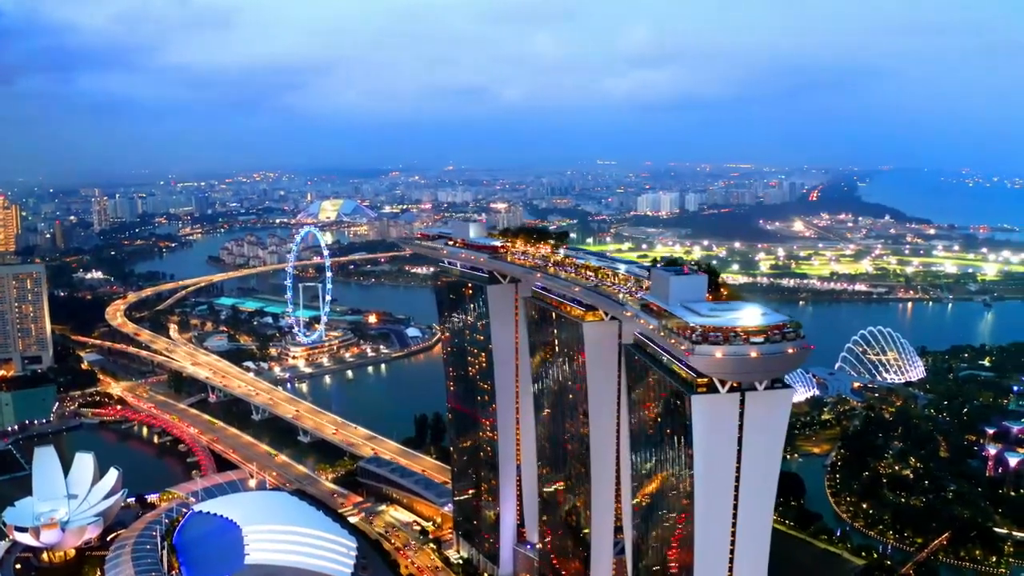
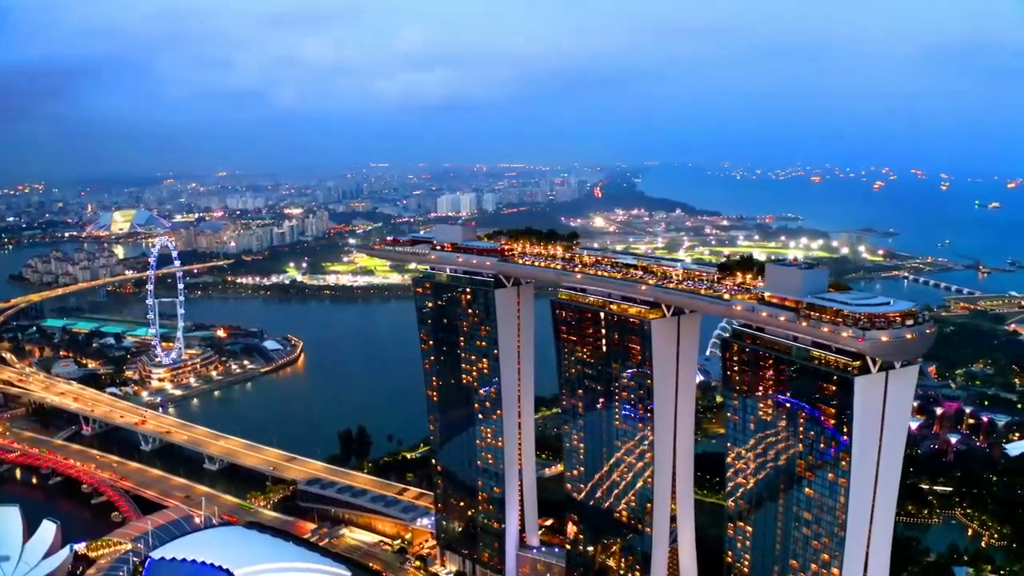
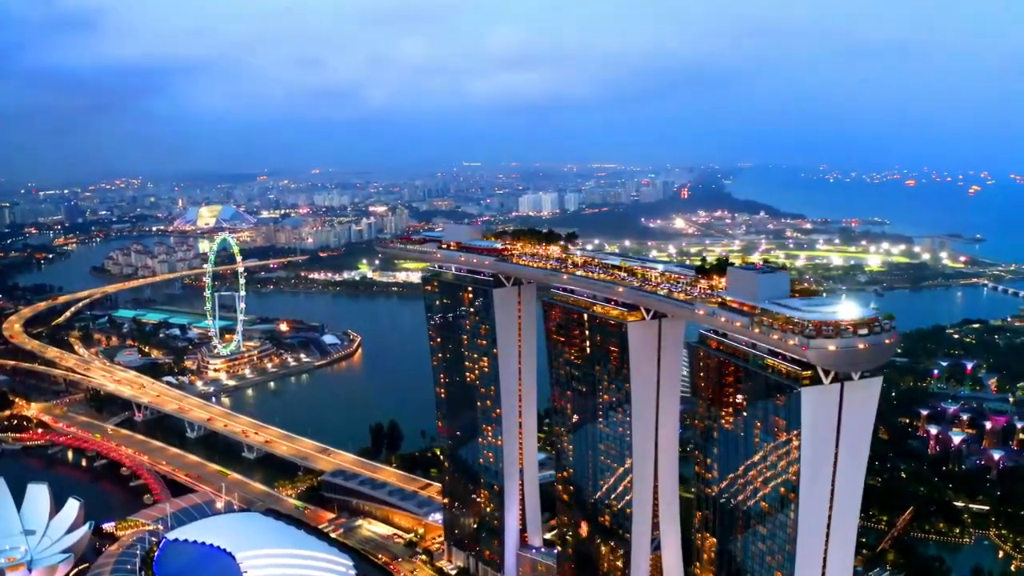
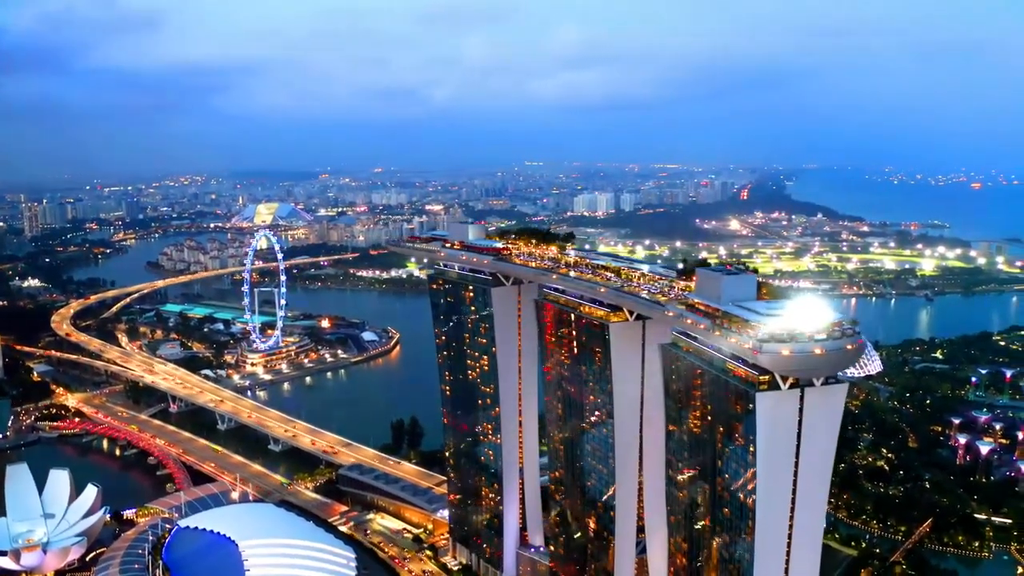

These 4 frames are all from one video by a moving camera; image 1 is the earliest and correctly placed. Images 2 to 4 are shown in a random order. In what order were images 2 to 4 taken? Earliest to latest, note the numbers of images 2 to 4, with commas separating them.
4, 3, 2
